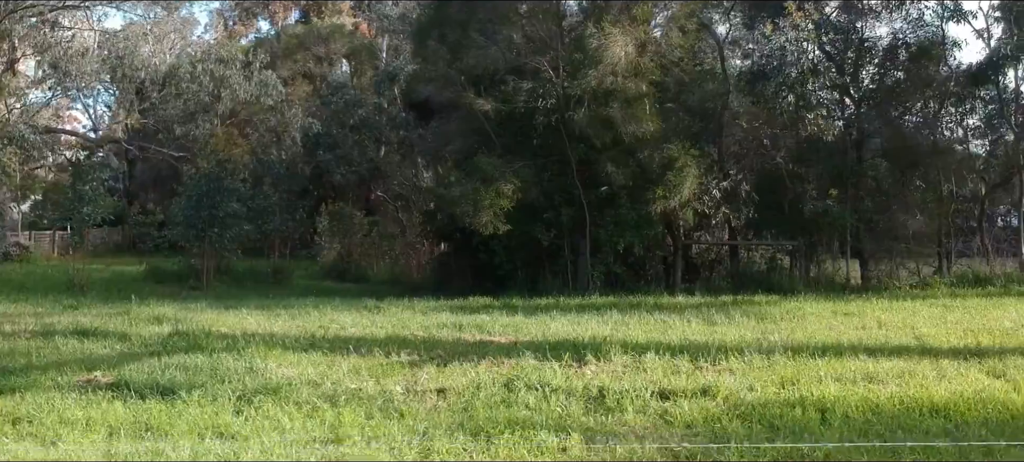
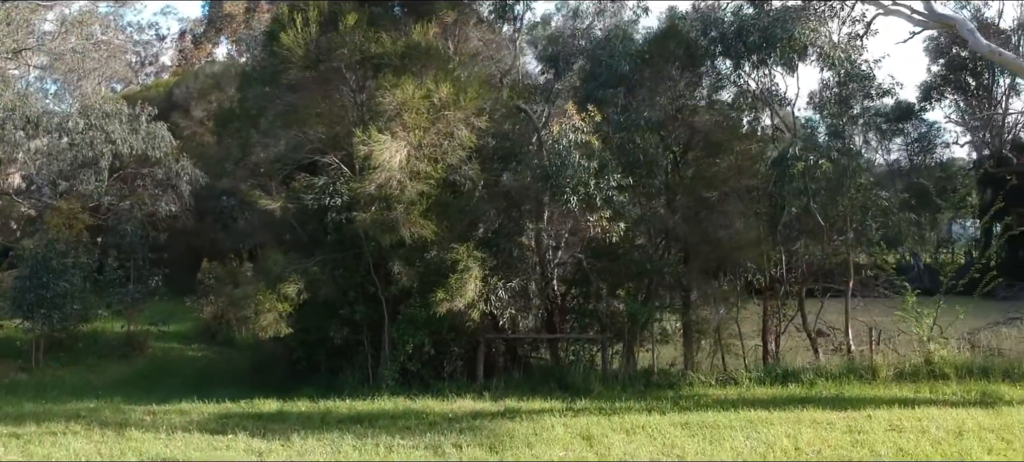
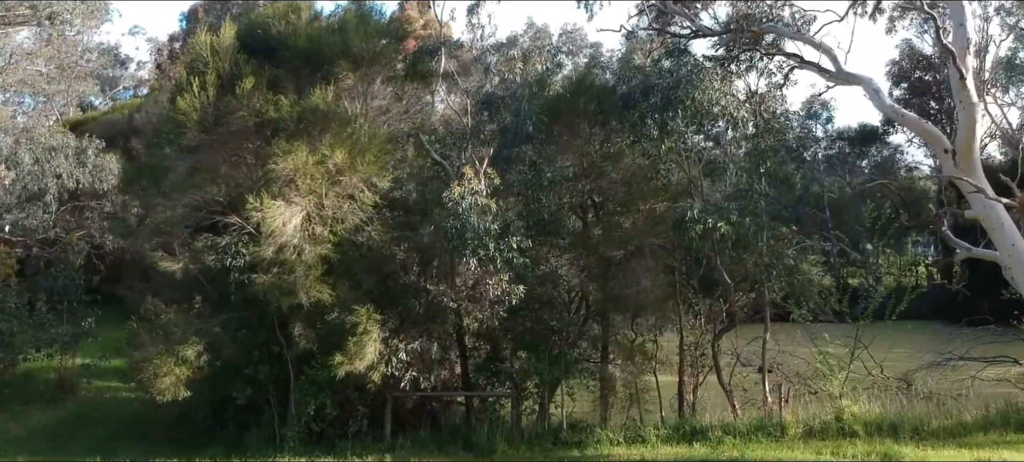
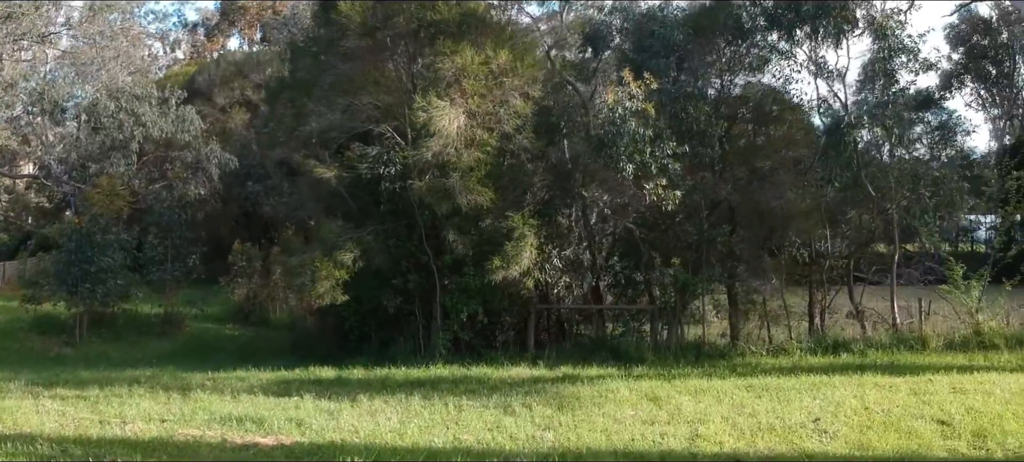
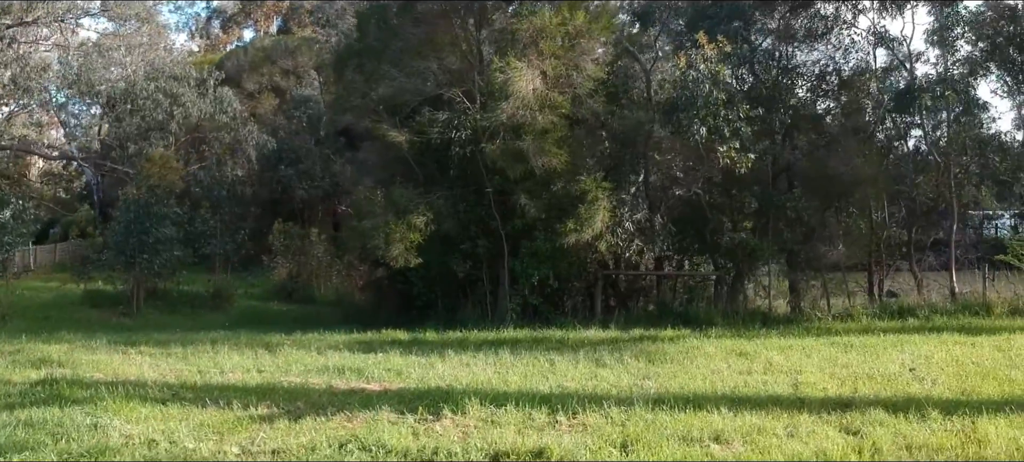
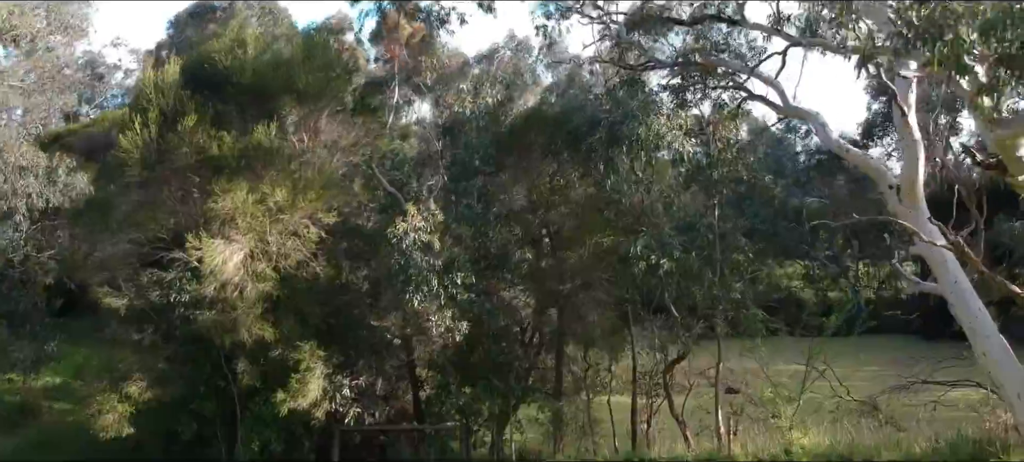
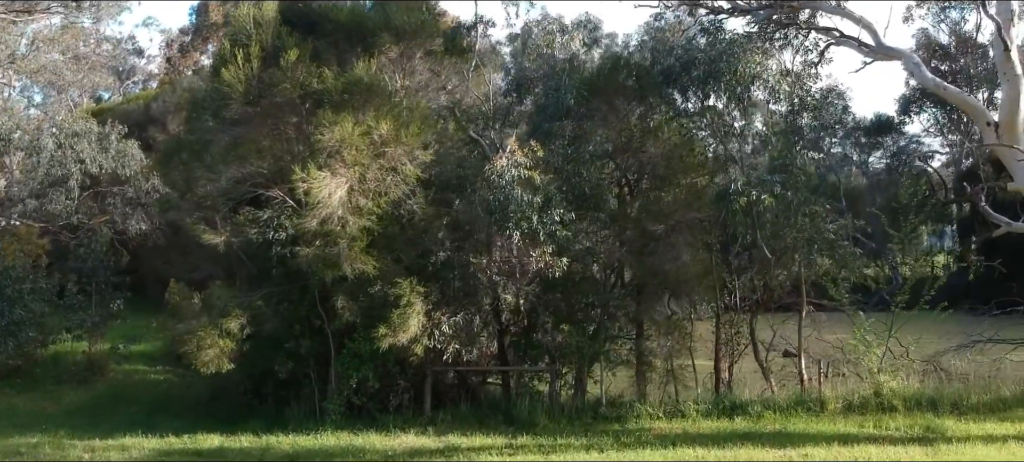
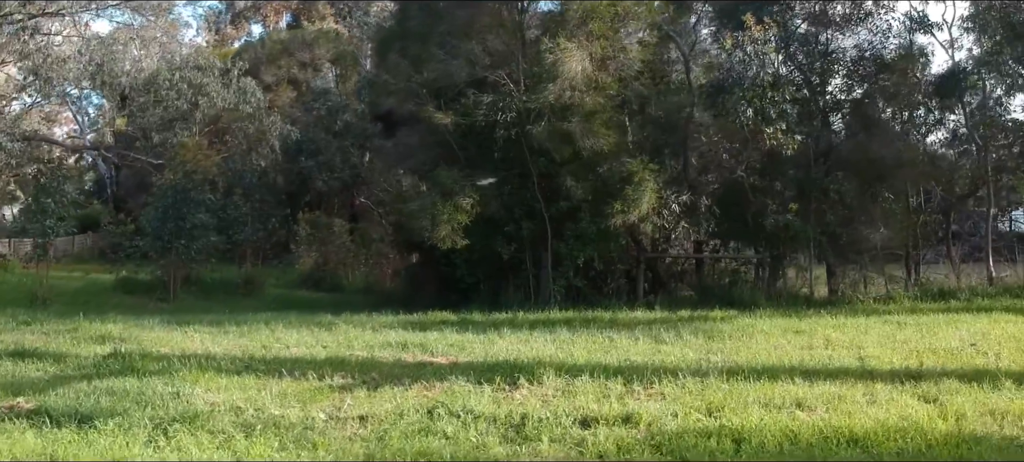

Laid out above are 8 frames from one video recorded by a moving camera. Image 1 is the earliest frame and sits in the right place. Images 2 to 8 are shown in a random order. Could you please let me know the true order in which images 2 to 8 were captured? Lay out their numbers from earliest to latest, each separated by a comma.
8, 5, 4, 2, 7, 3, 6
